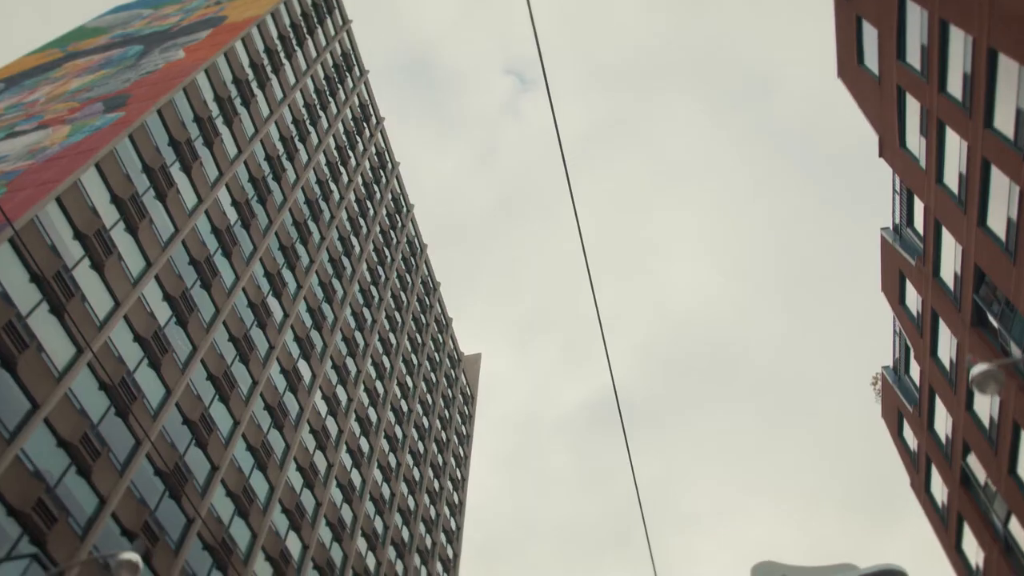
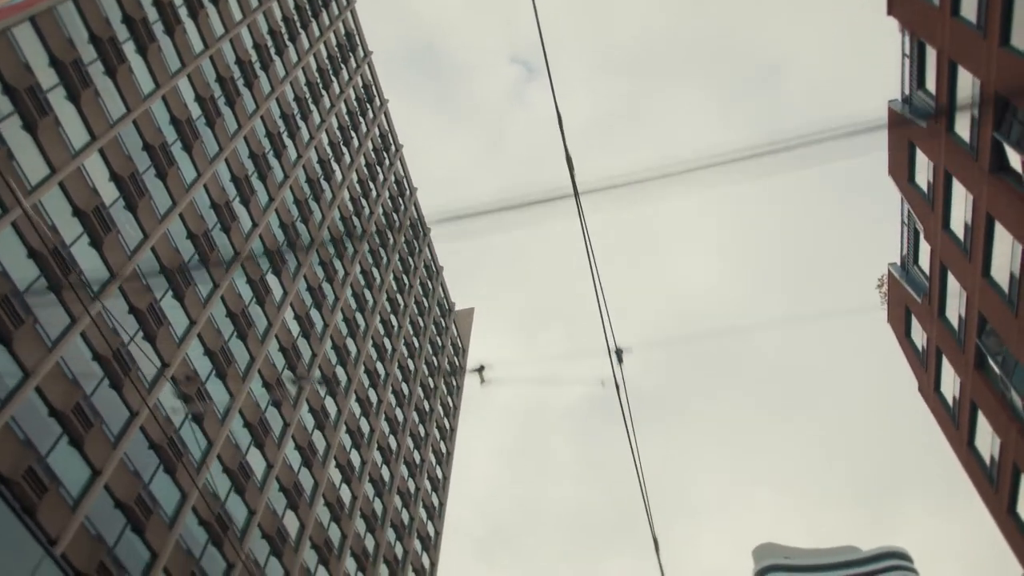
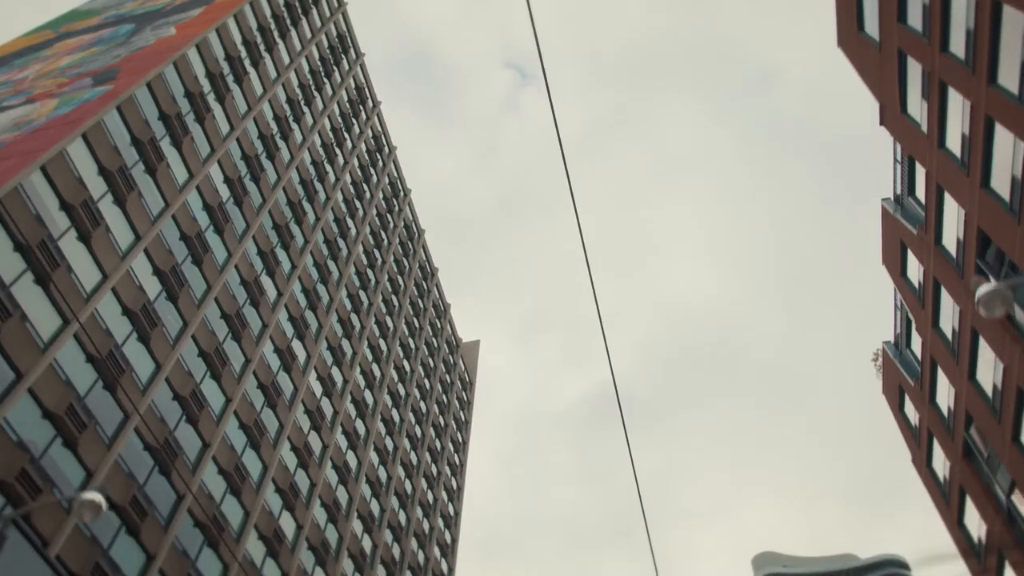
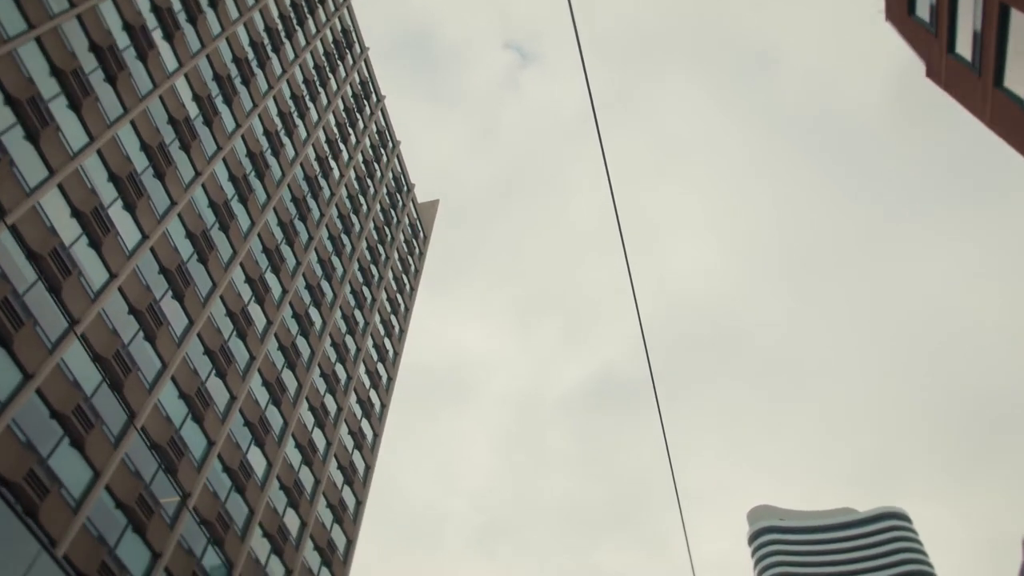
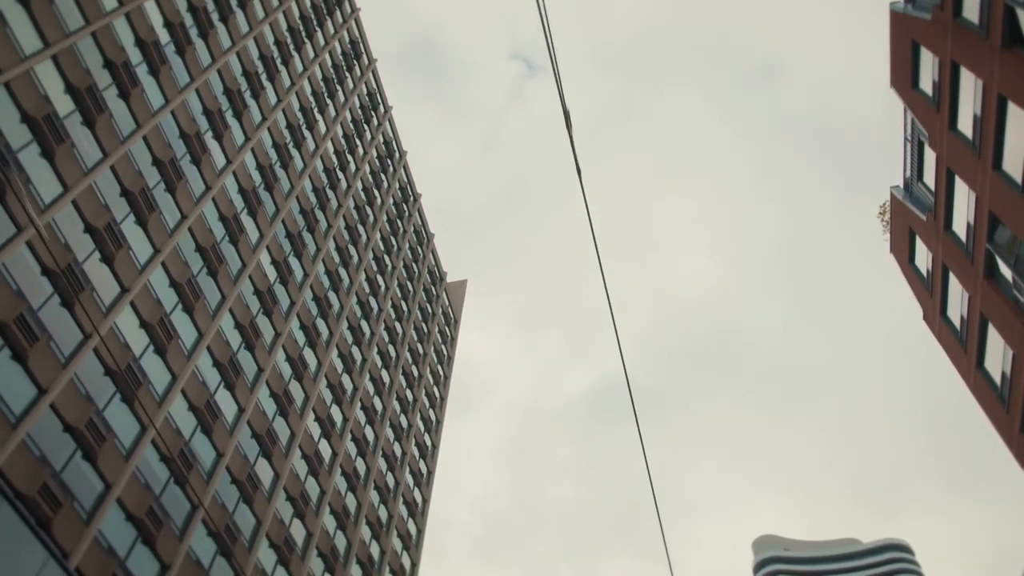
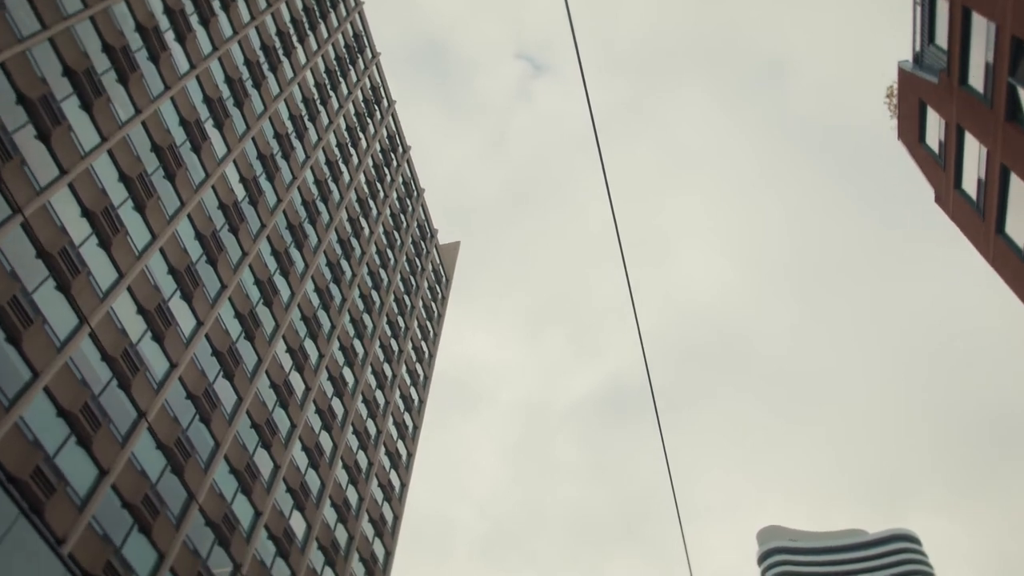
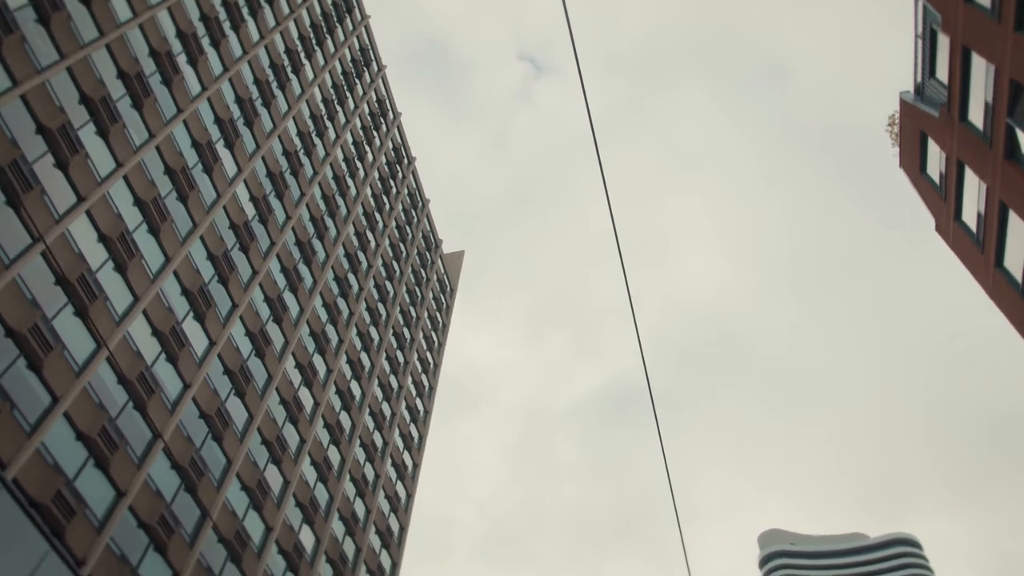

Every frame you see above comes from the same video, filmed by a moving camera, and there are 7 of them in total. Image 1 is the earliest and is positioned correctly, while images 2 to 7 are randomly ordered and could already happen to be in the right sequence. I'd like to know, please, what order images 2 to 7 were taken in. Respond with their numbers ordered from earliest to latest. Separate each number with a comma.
3, 2, 5, 7, 6, 4
